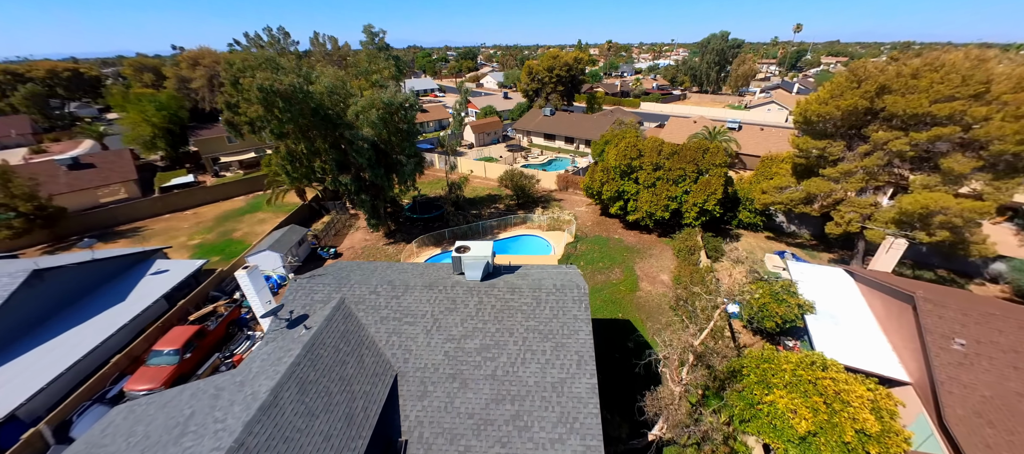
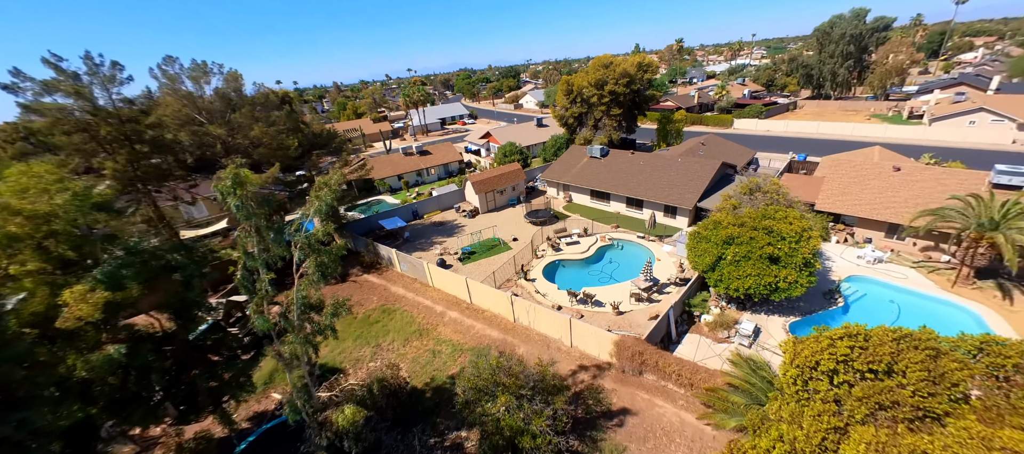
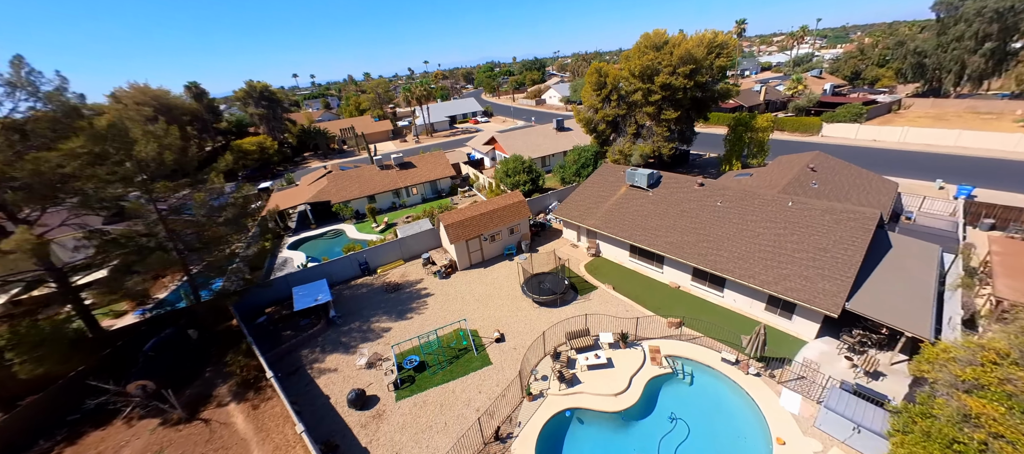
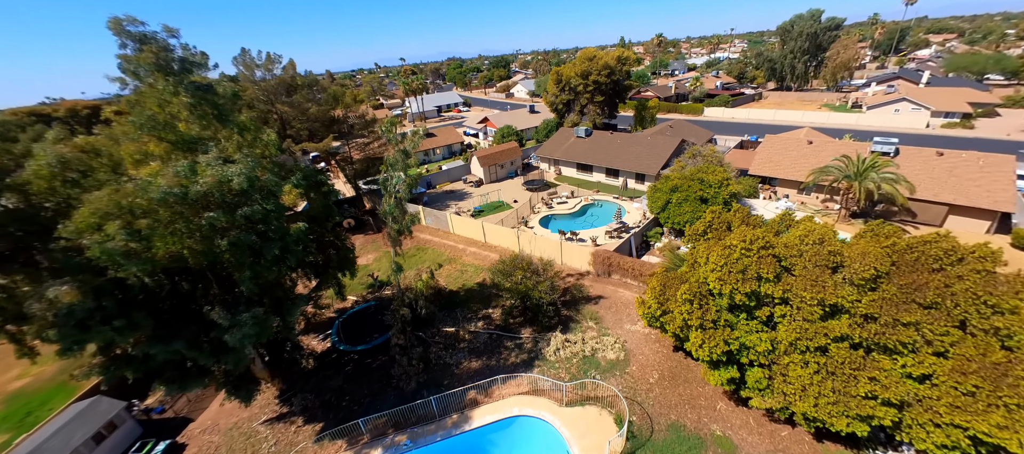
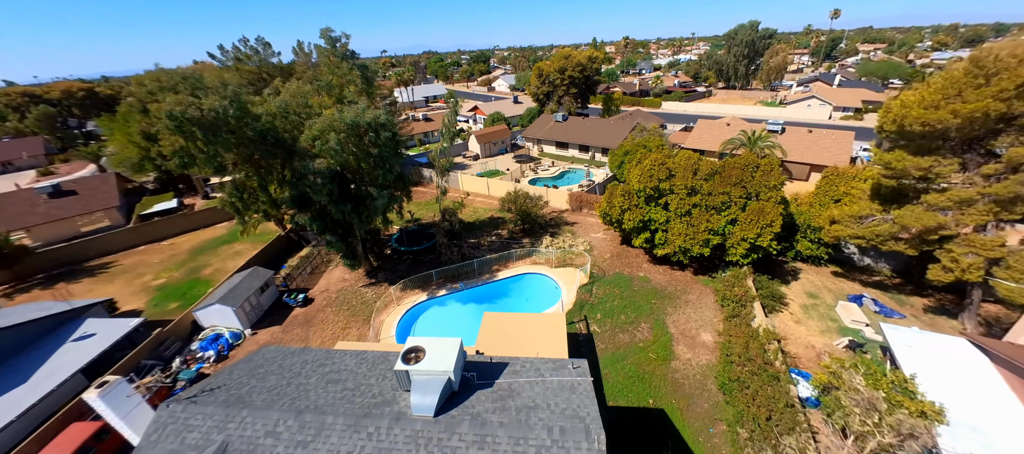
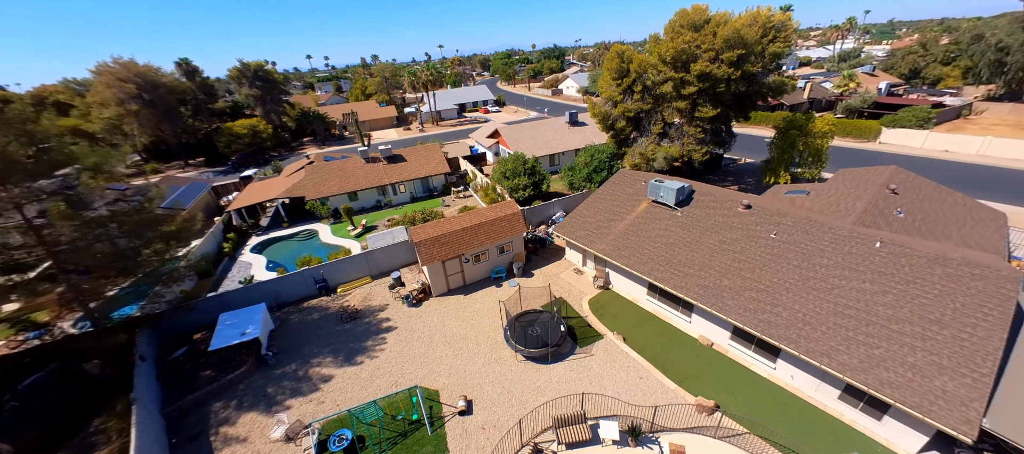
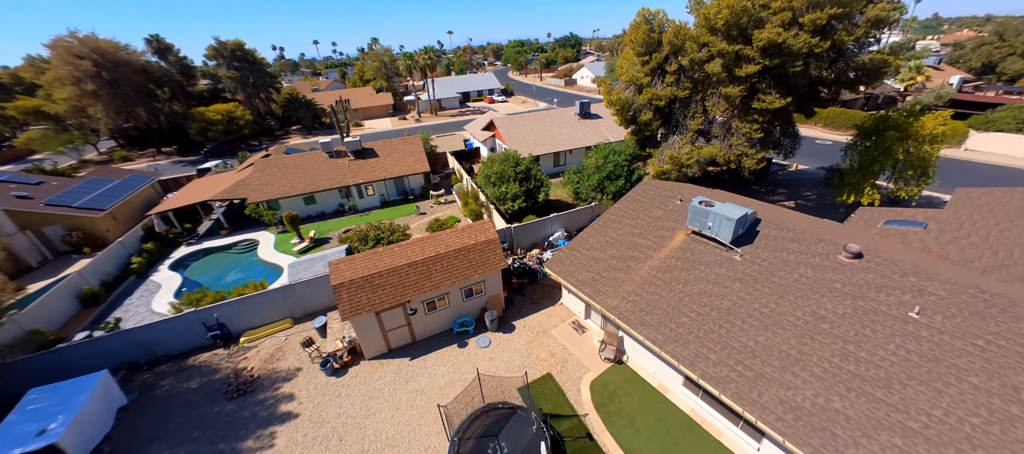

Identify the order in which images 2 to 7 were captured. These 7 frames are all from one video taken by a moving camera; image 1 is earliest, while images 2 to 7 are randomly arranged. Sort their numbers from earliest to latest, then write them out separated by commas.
5, 4, 2, 3, 6, 7
